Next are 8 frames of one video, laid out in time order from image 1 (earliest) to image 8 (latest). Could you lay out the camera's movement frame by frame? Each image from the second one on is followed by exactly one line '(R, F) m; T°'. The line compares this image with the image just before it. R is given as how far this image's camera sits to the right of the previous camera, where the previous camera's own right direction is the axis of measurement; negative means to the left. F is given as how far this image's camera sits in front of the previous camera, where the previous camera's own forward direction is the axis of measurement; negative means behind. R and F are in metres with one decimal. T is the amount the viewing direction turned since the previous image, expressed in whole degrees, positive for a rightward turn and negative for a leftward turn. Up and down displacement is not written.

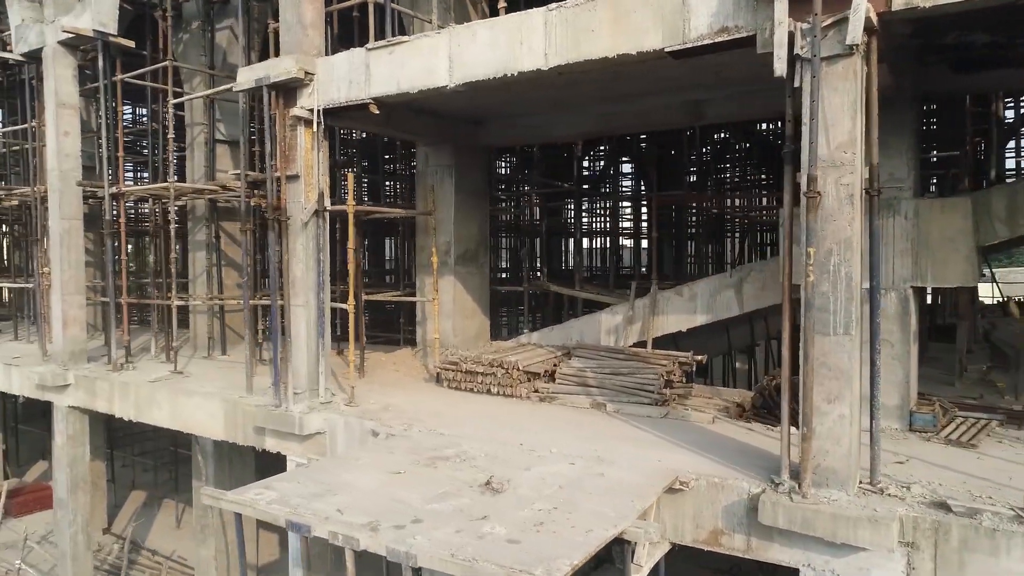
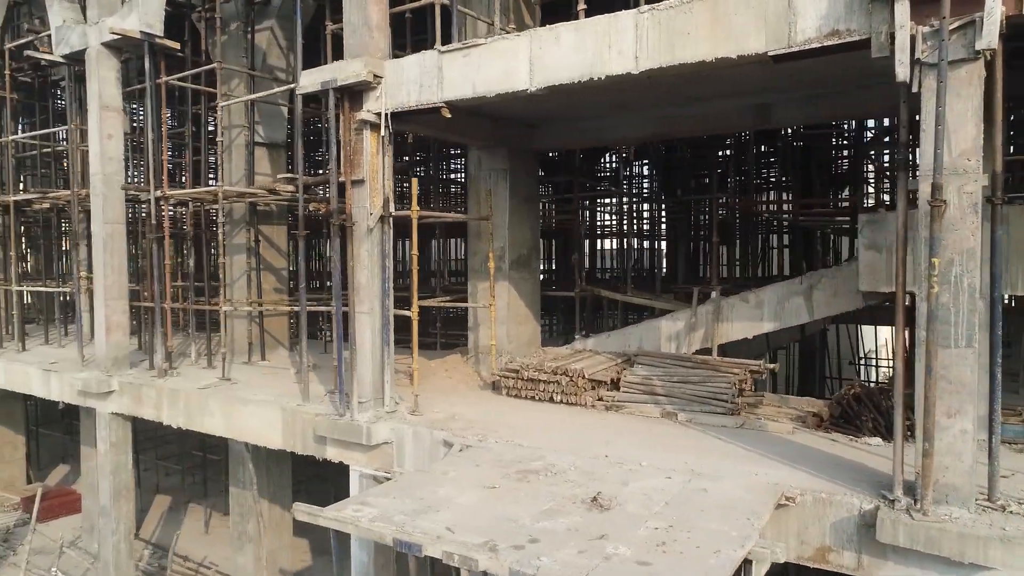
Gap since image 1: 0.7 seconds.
(-0.7, +0.1) m; 0°
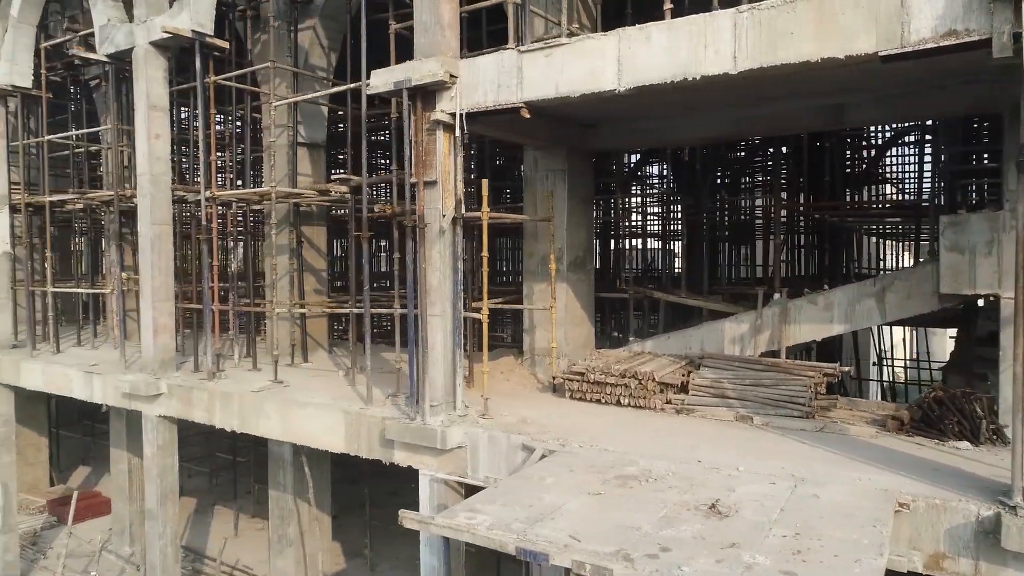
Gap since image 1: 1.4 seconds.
(-0.7, +0.1) m; 0°
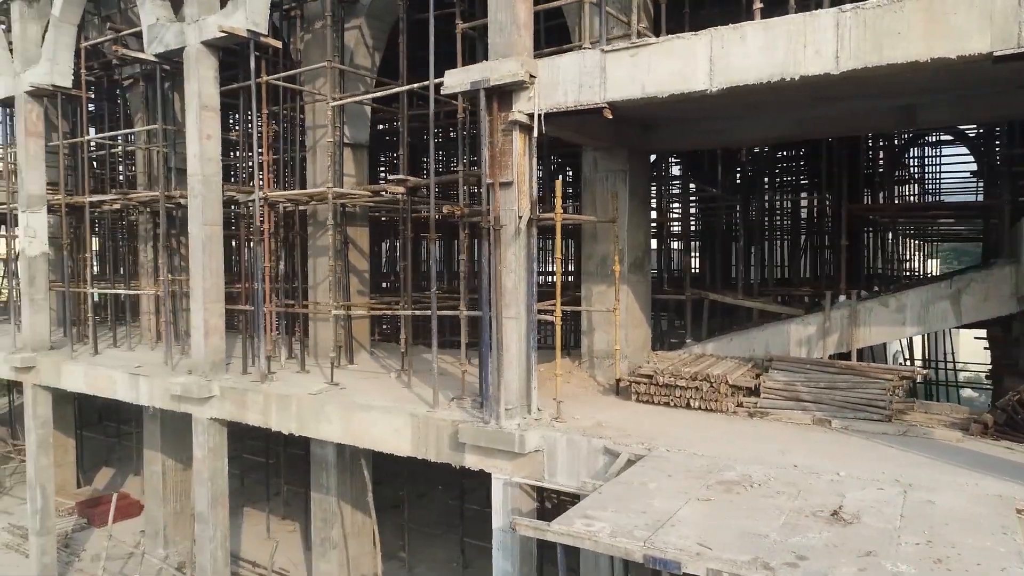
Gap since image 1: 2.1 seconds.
(-0.7, +0.1) m; 0°
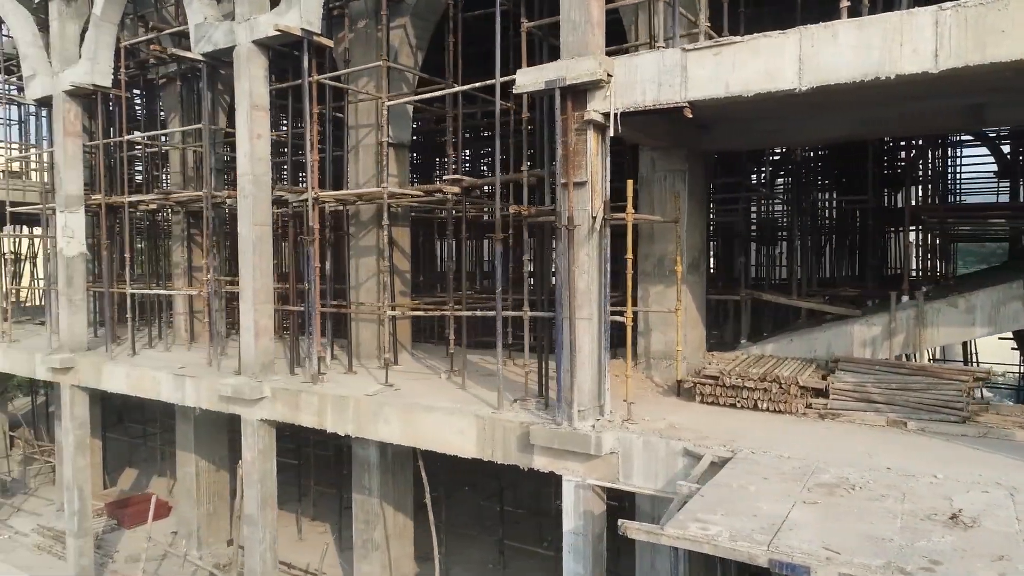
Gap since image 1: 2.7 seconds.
(-0.7, +0.1) m; 0°
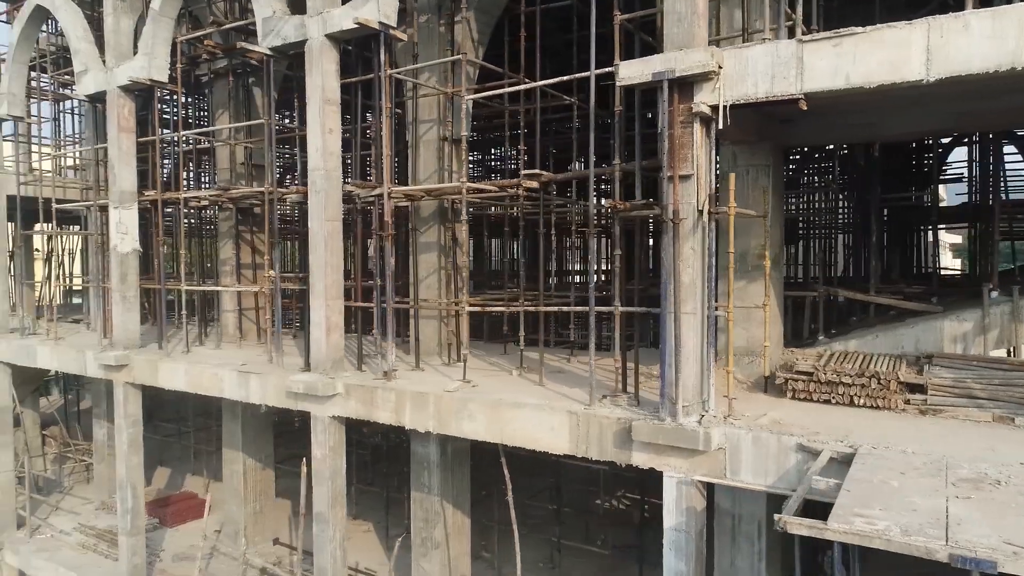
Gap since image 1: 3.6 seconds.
(-1.0, +0.1) m; 0°
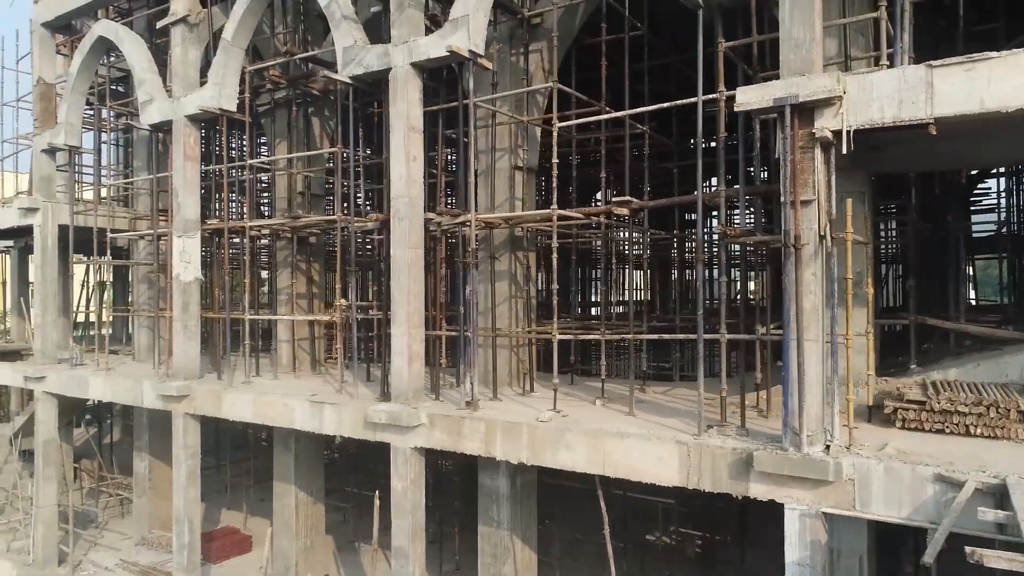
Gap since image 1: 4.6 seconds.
(-1.1, +0.1) m; 0°
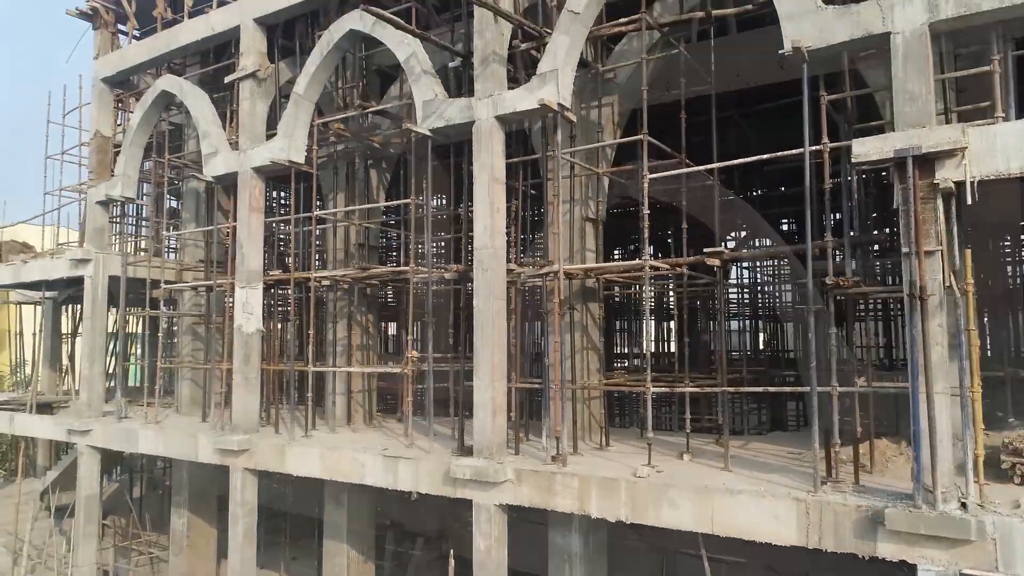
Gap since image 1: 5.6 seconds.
(-1.1, +0.1) m; 0°
